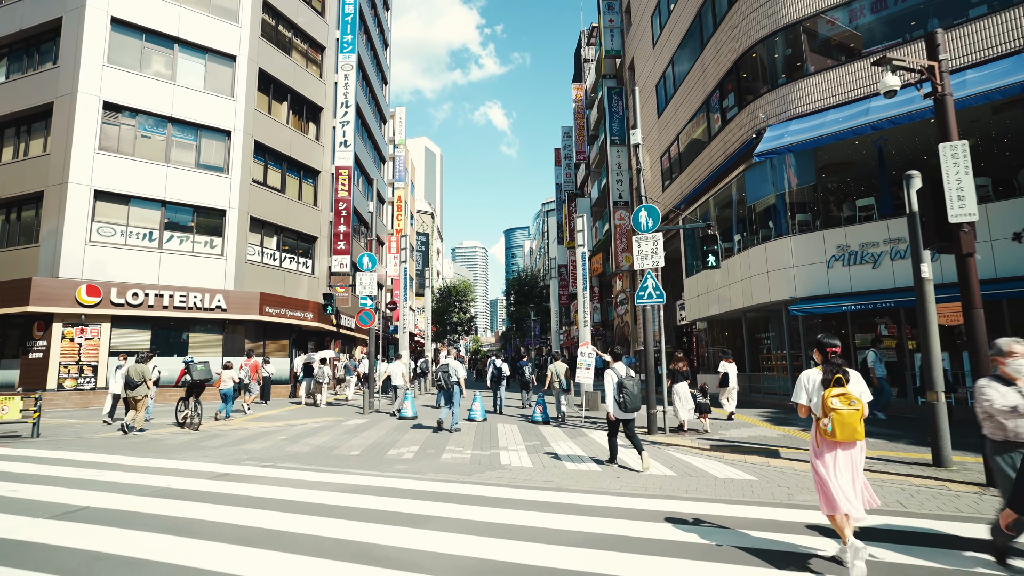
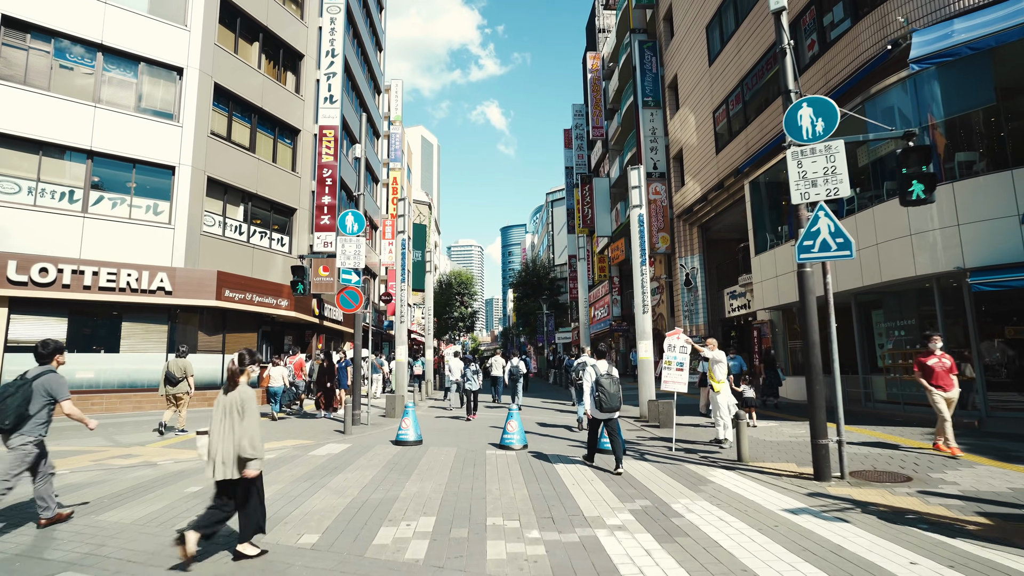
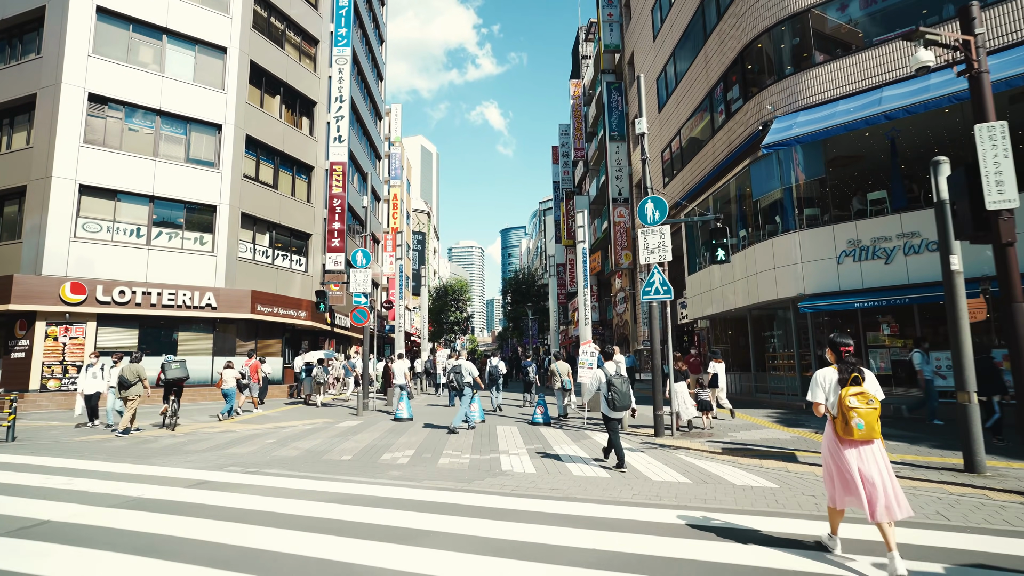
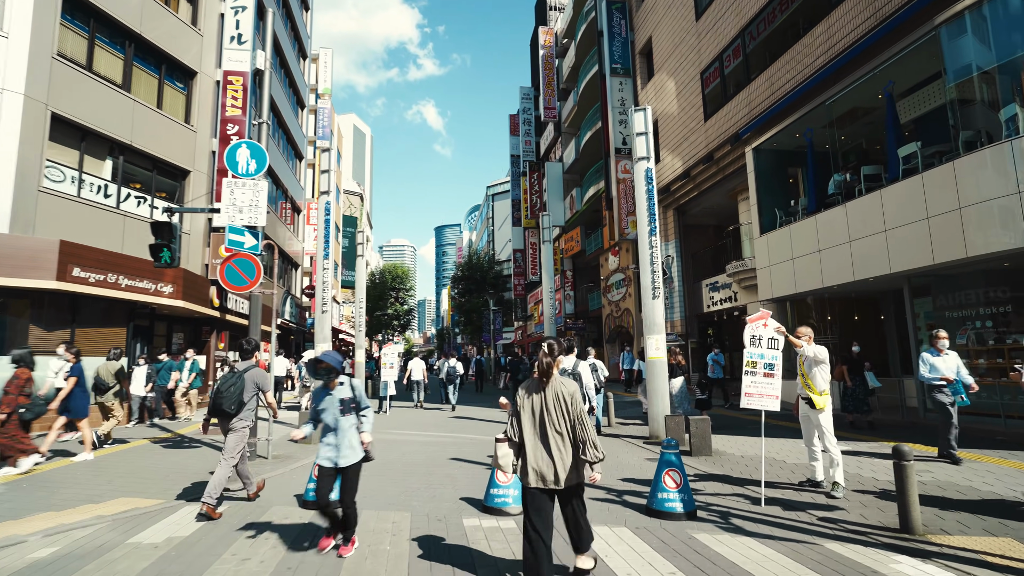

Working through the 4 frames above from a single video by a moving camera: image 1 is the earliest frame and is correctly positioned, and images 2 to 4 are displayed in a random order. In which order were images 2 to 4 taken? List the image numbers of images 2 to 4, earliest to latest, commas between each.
3, 2, 4
